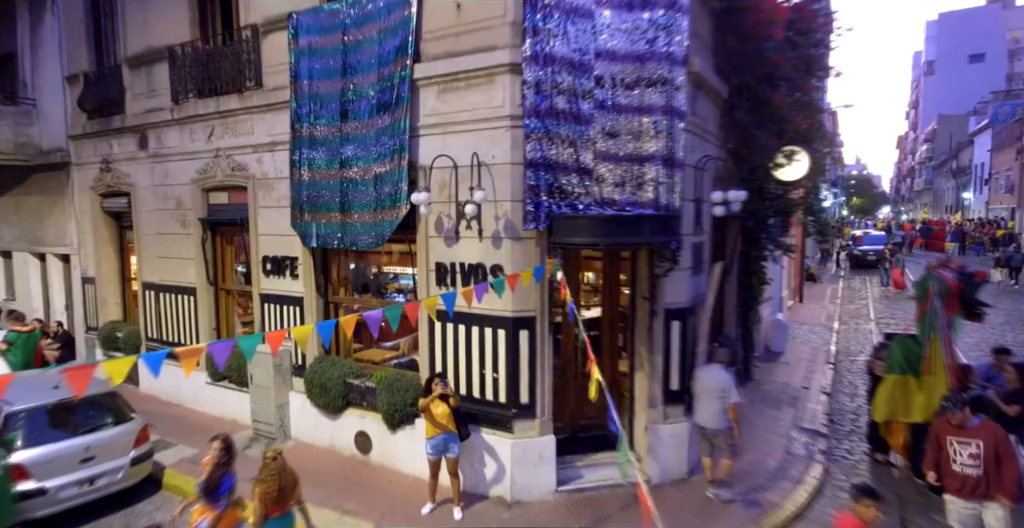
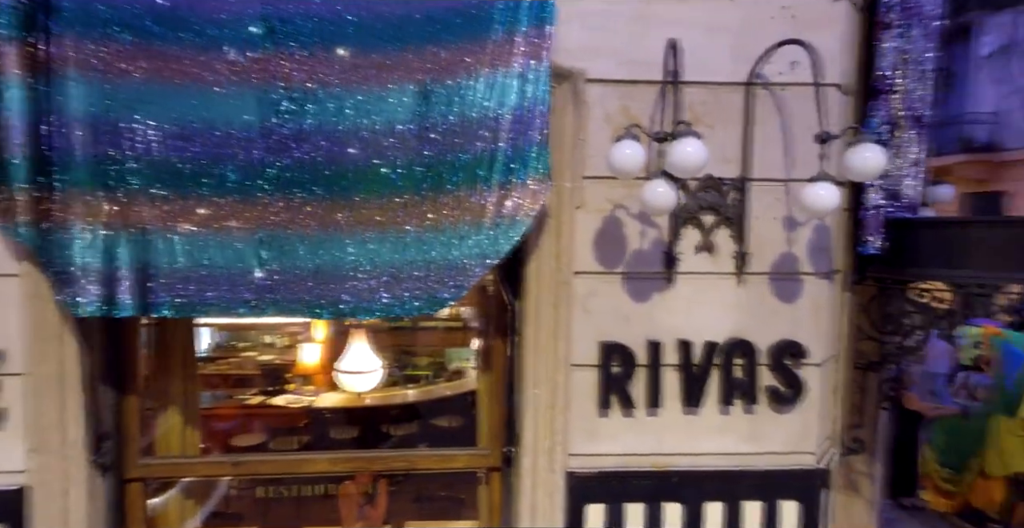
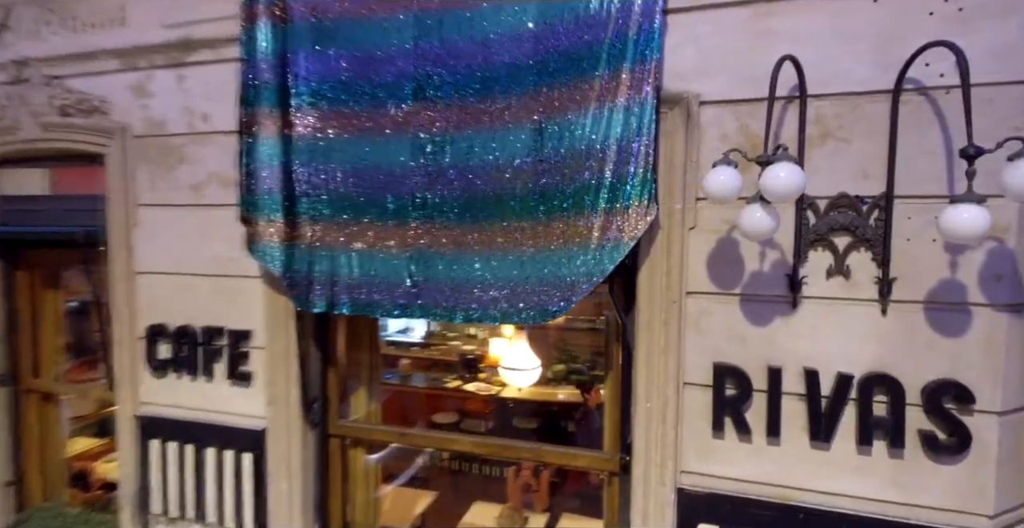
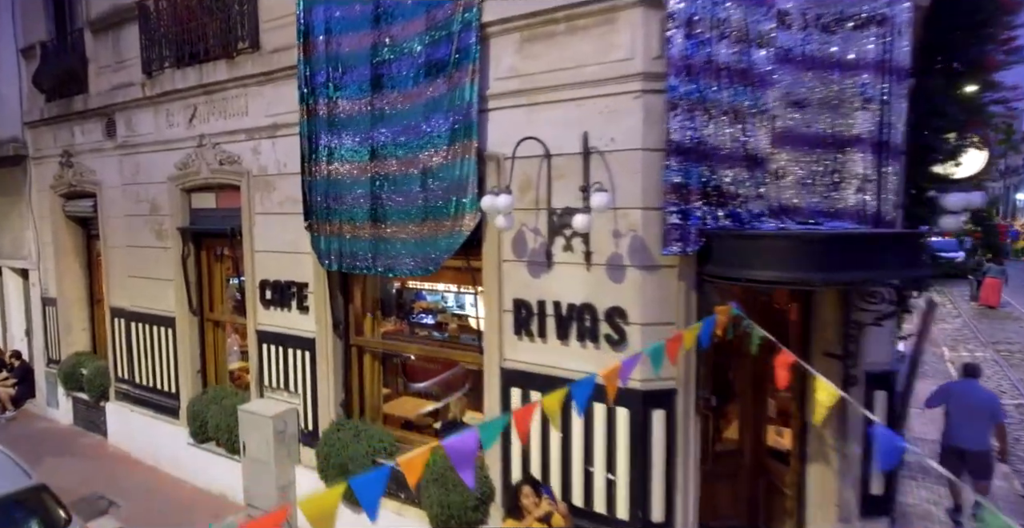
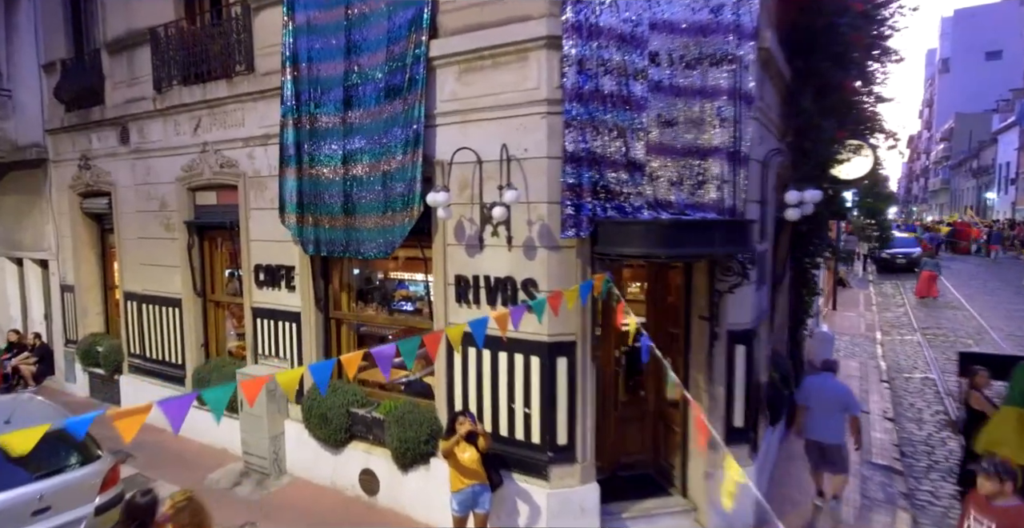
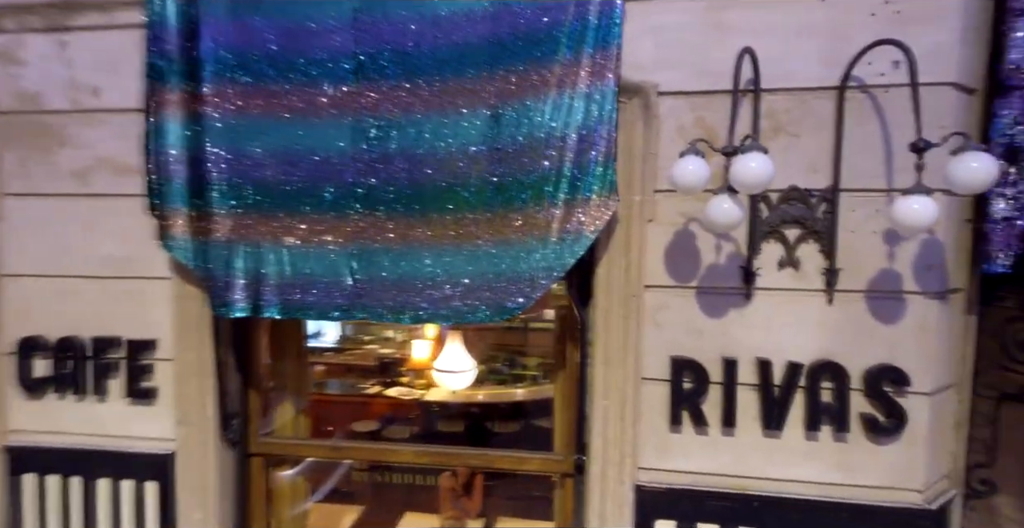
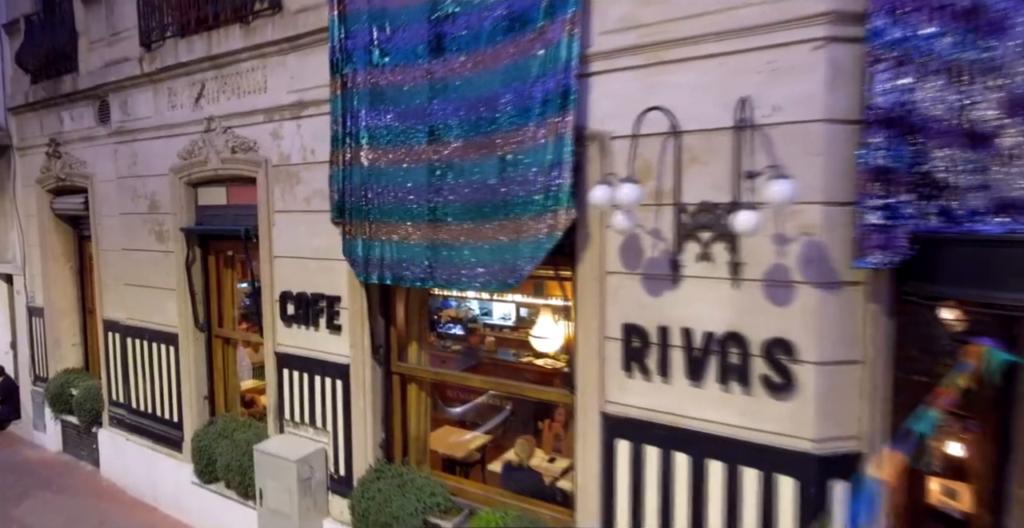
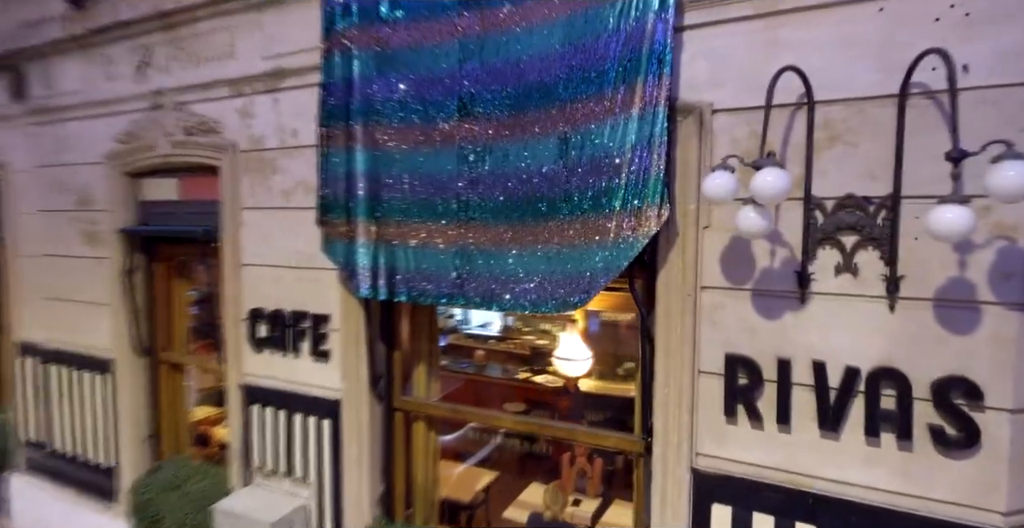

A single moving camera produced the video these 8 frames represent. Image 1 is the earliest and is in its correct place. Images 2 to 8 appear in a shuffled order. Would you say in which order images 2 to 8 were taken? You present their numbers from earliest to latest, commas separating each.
5, 4, 7, 8, 3, 6, 2
